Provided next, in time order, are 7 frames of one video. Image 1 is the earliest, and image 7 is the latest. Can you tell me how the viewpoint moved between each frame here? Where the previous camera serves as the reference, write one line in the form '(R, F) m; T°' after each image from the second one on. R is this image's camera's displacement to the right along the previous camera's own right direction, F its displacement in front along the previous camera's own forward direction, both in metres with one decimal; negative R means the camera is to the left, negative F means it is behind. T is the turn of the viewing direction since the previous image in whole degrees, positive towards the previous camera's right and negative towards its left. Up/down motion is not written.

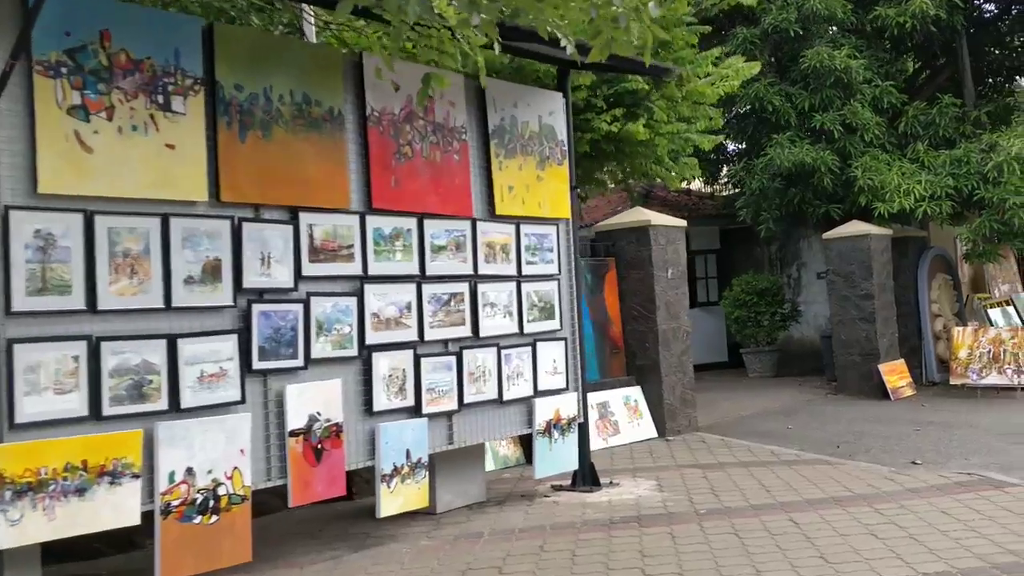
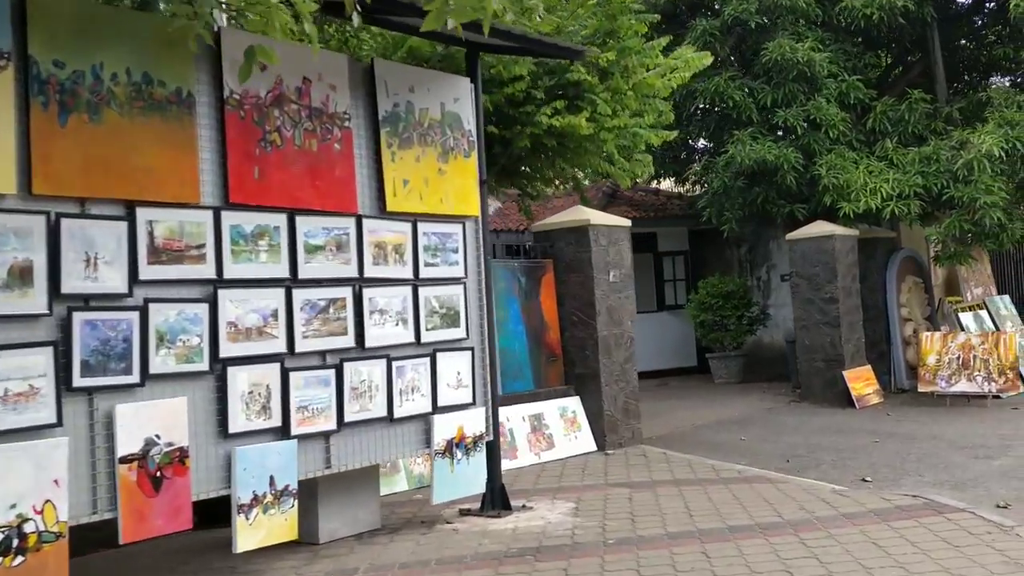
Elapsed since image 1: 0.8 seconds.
(+0.7, +0.6) m; 0°
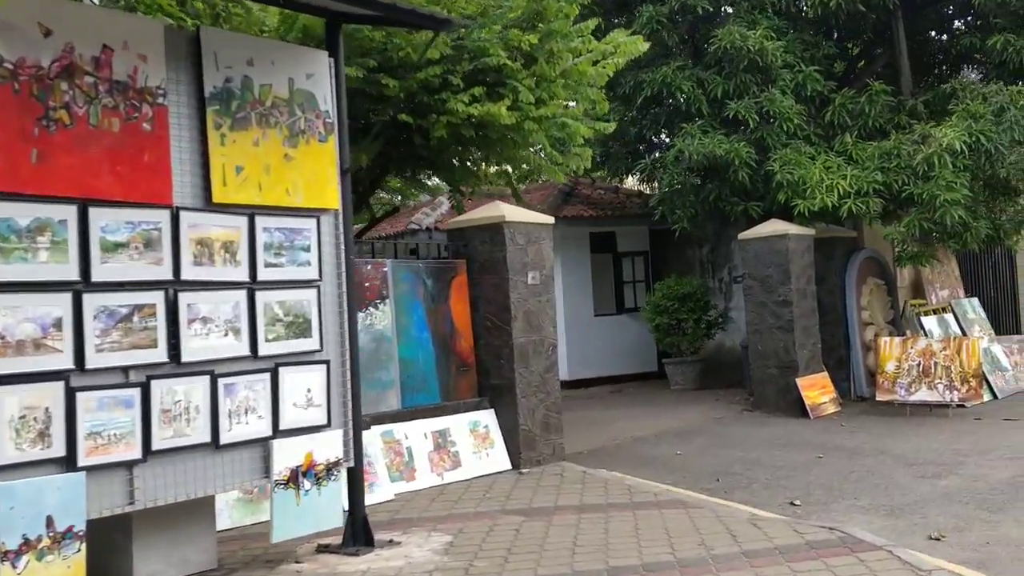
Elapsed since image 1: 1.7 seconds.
(+0.8, +0.7) m; 0°
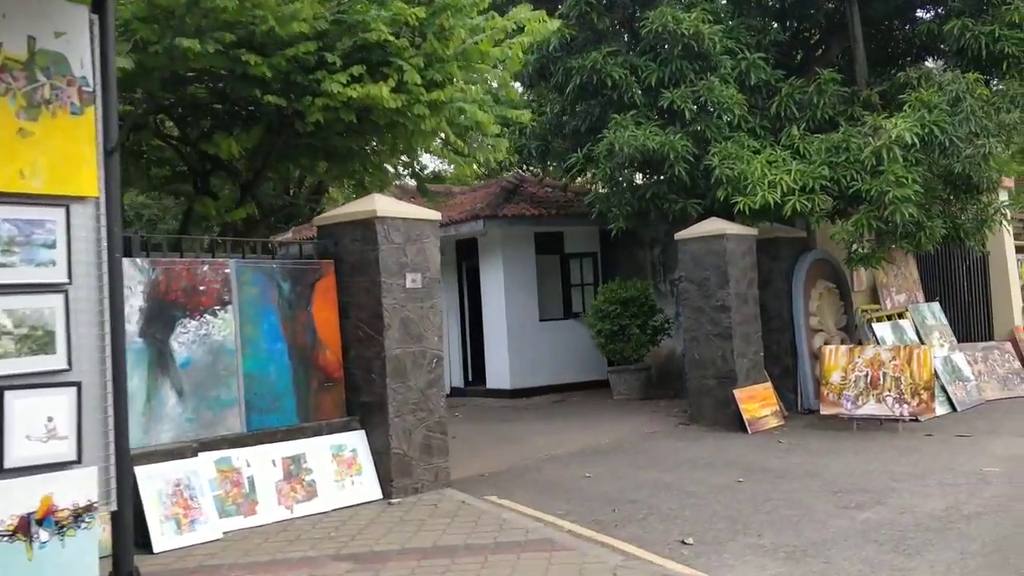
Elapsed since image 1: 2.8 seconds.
(+1.0, +0.9) m; 0°
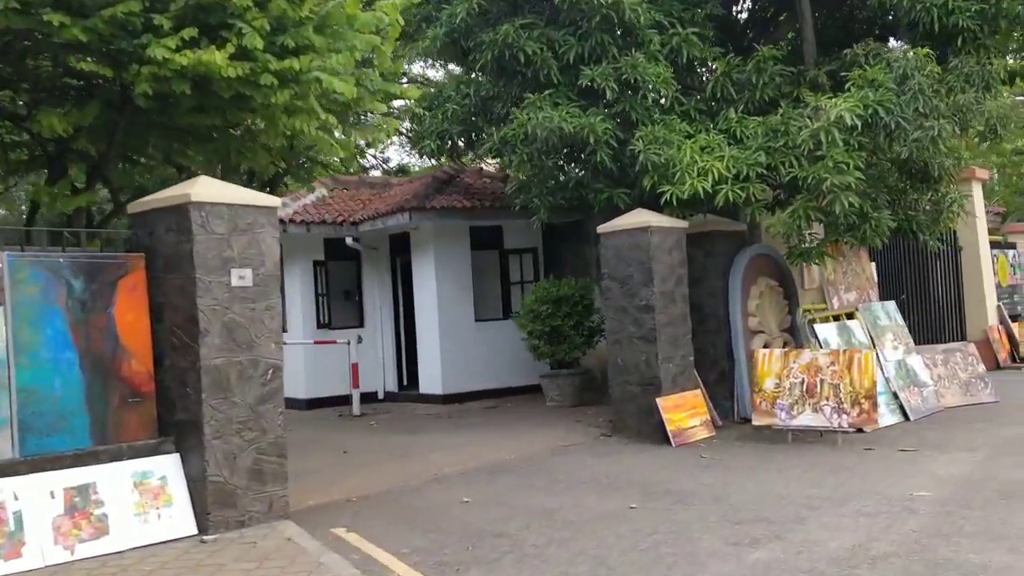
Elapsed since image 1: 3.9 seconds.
(+1.1, +1.0) m; 0°
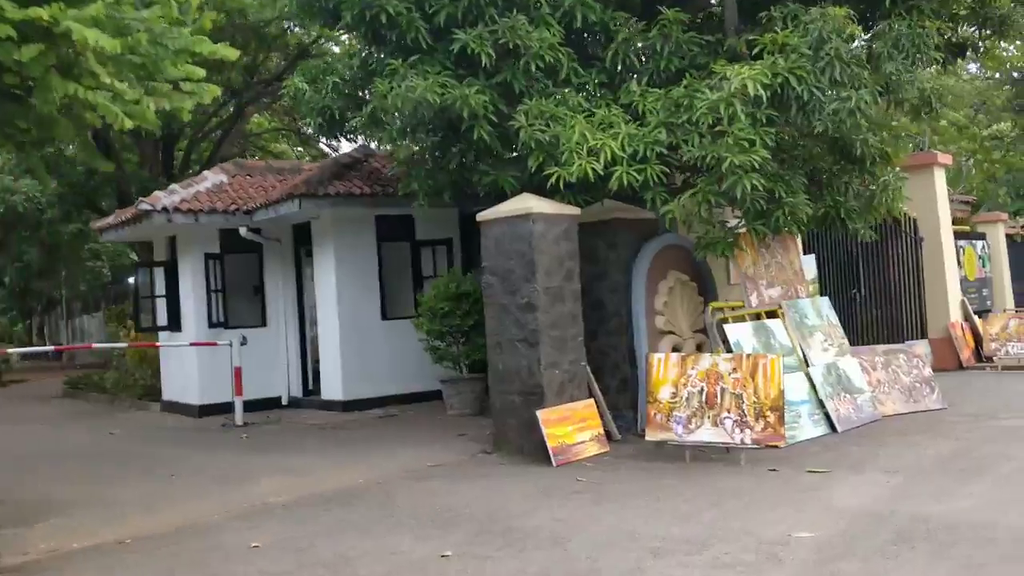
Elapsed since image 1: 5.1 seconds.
(+1.4, +1.2) m; 0°
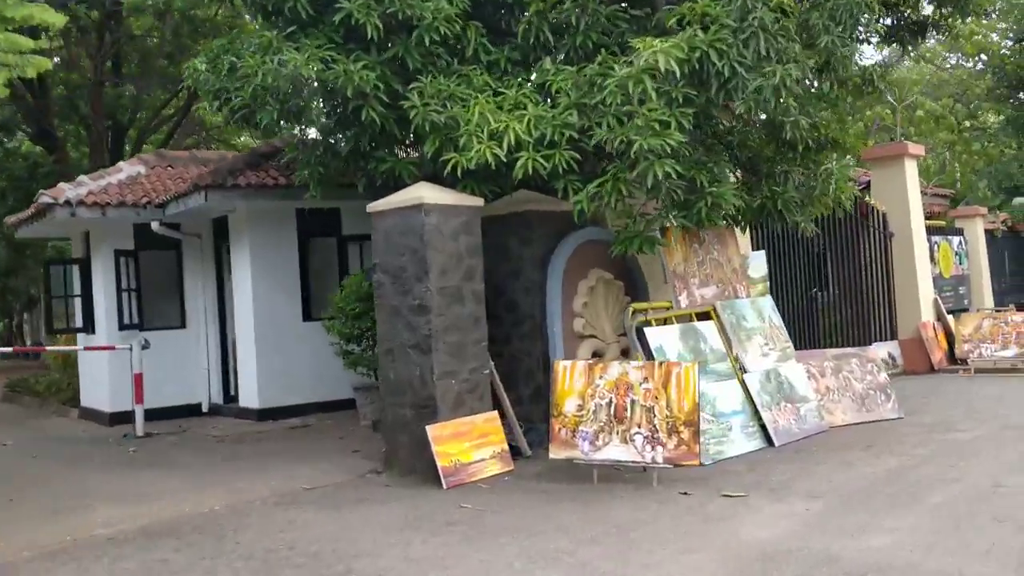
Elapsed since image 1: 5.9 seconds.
(+1.0, +0.9) m; 0°
